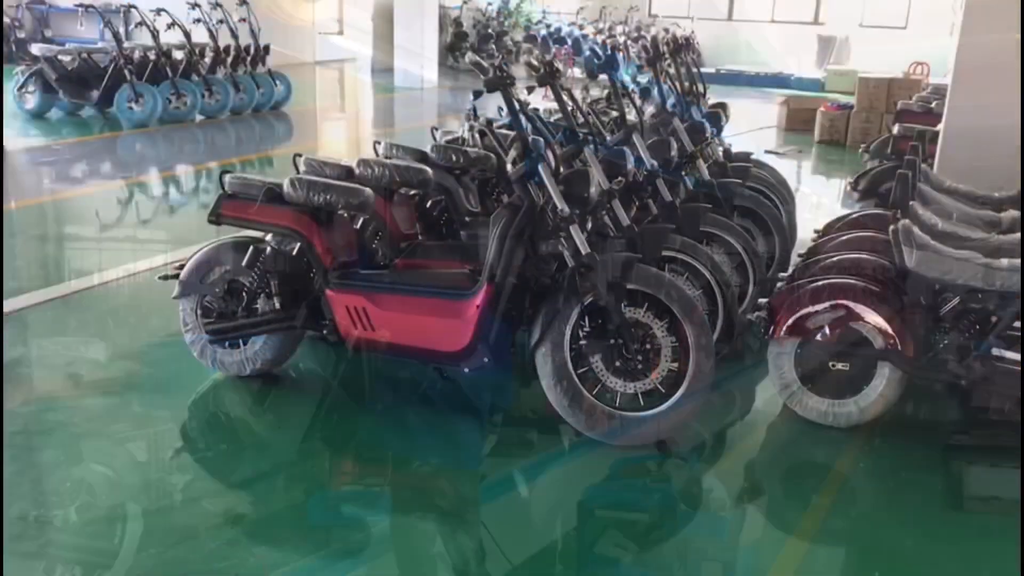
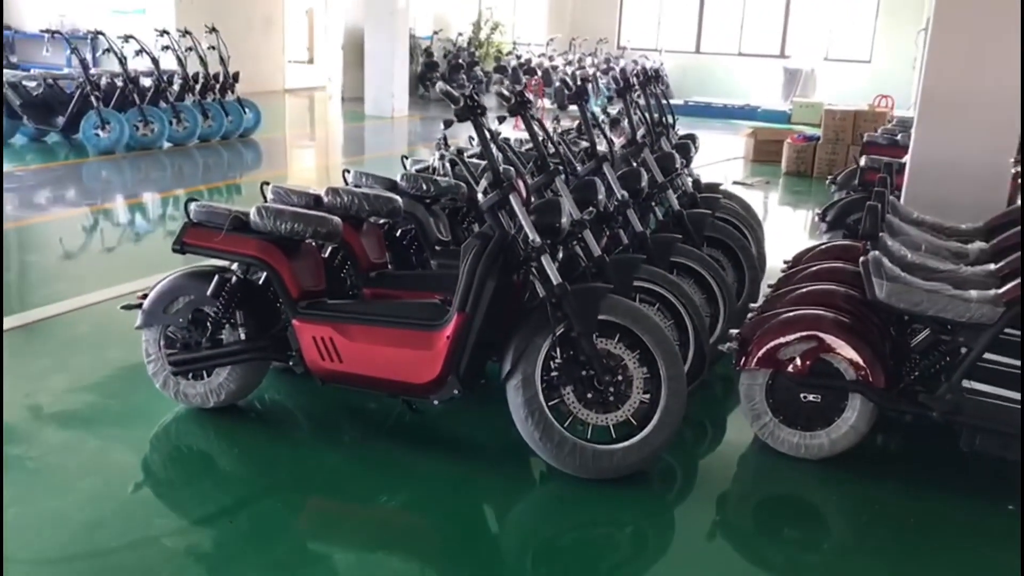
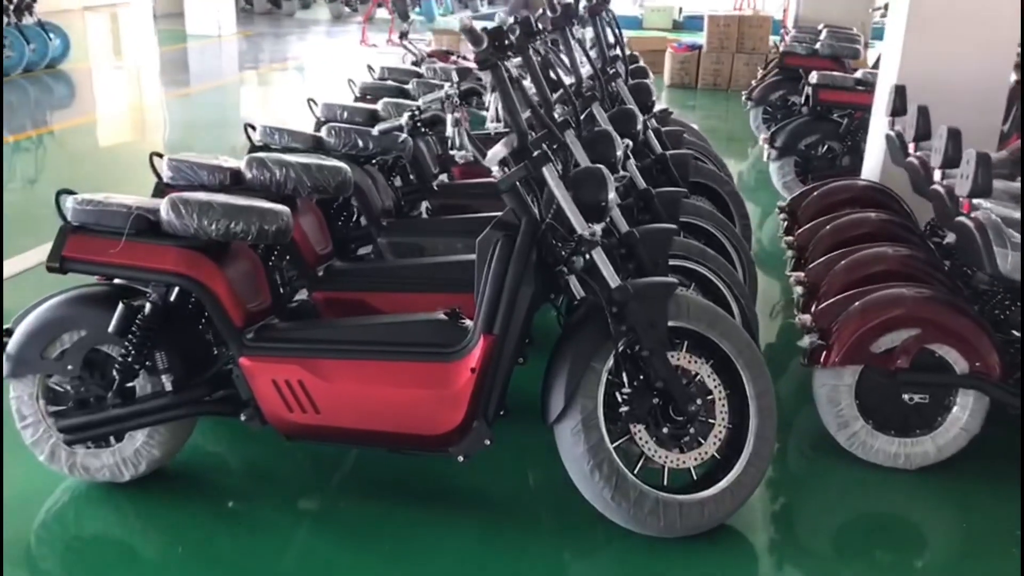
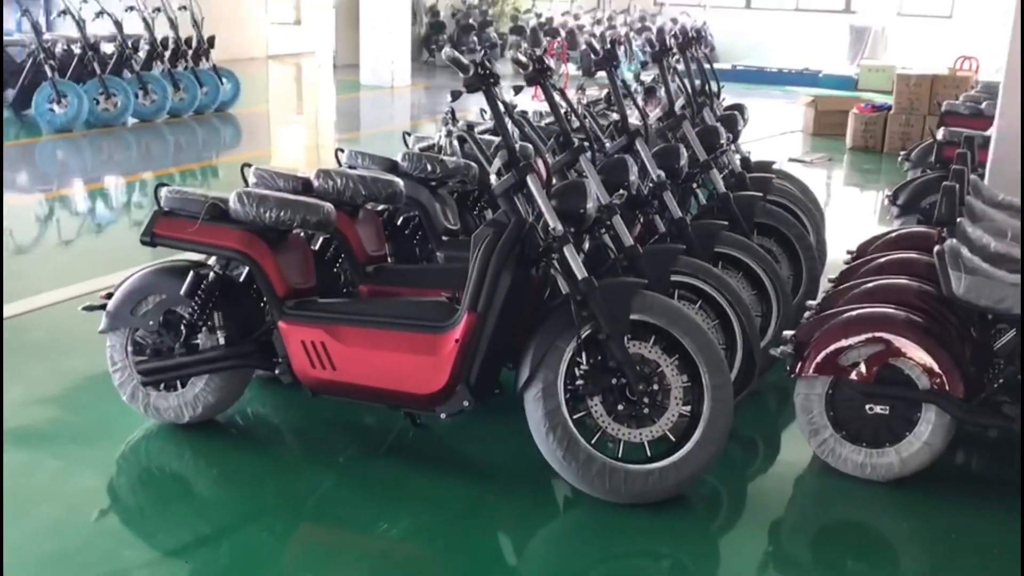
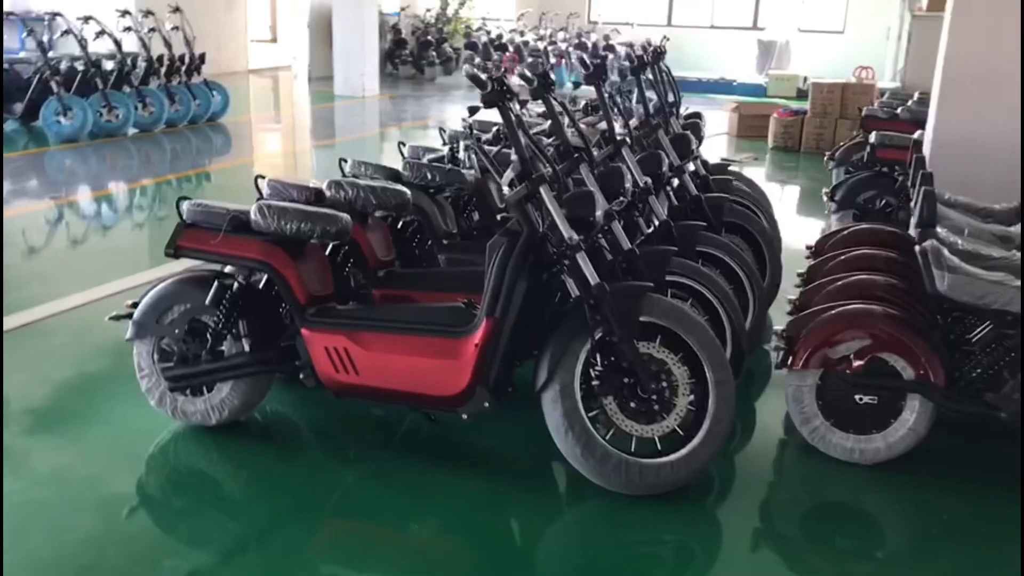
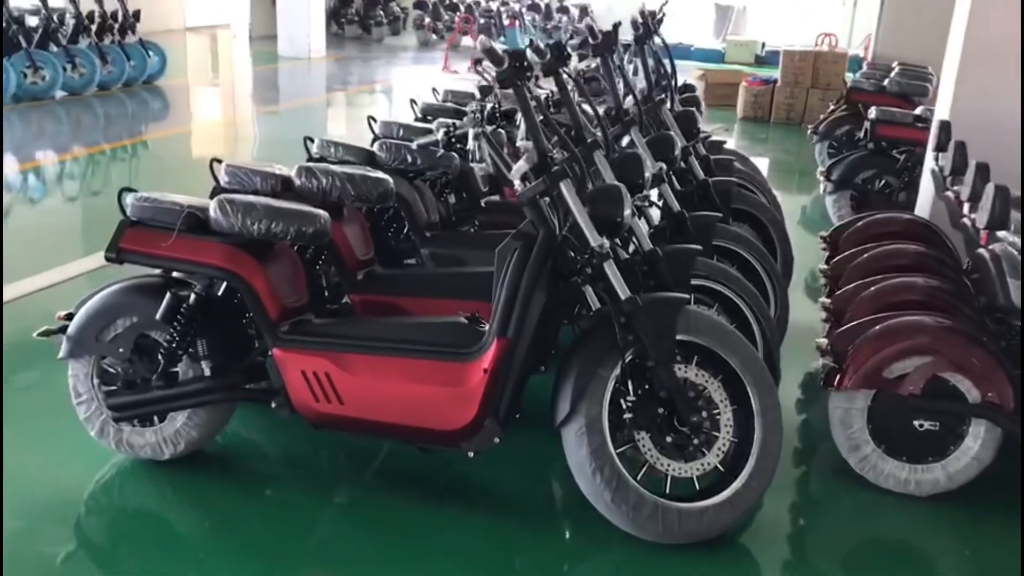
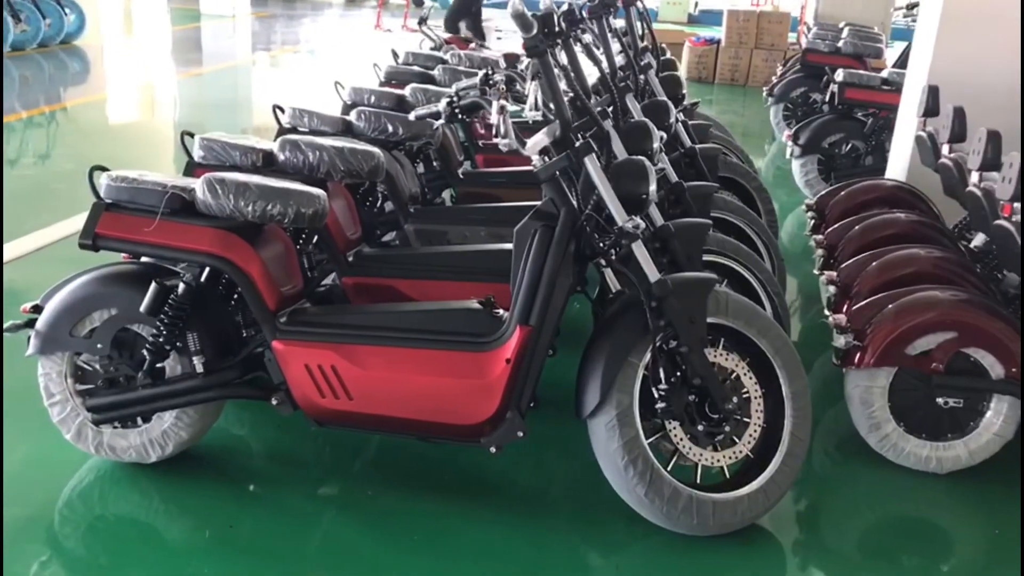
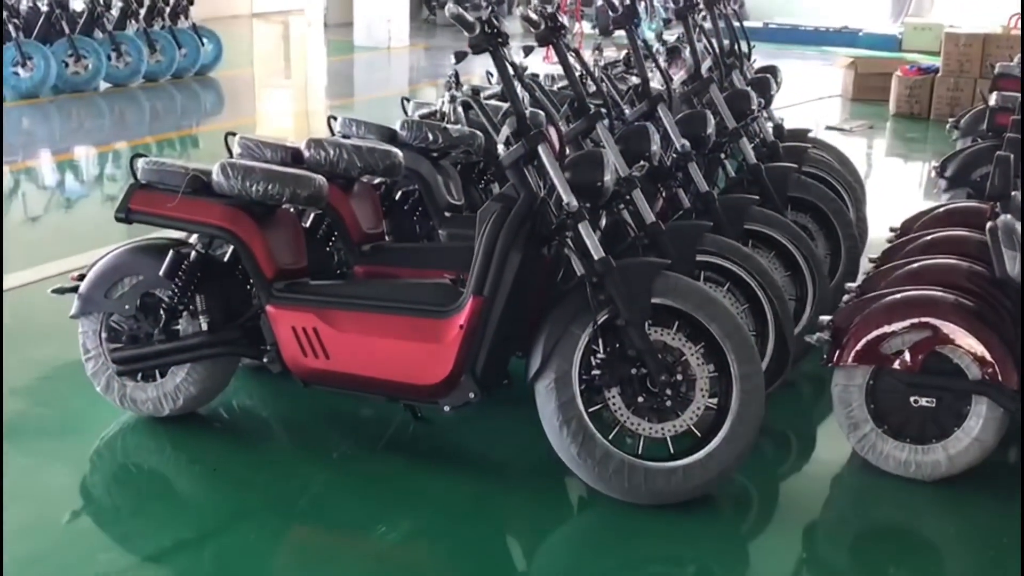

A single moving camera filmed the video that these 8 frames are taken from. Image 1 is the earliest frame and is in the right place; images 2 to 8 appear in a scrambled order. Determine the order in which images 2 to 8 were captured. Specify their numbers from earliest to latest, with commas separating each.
8, 4, 2, 5, 6, 3, 7
